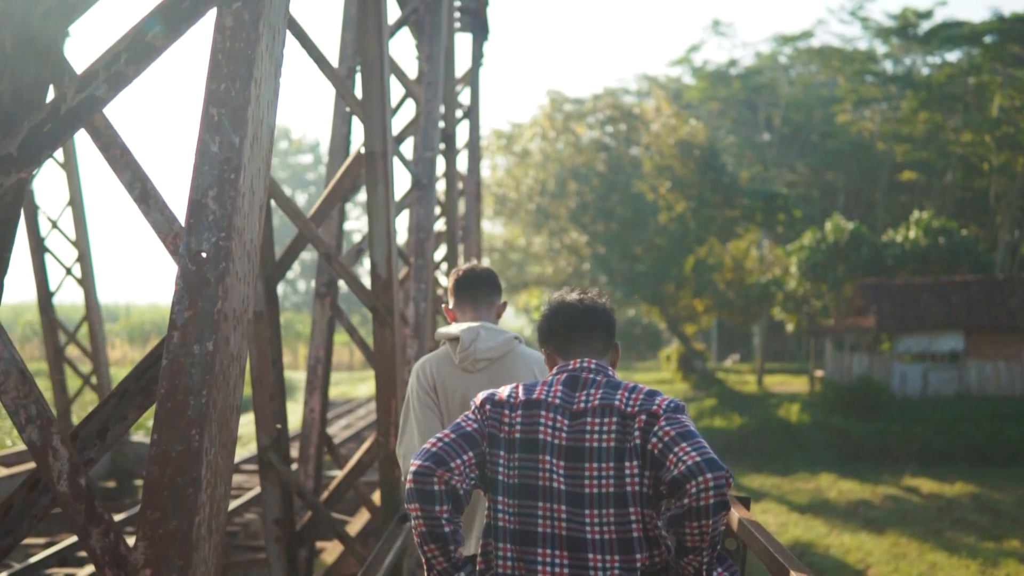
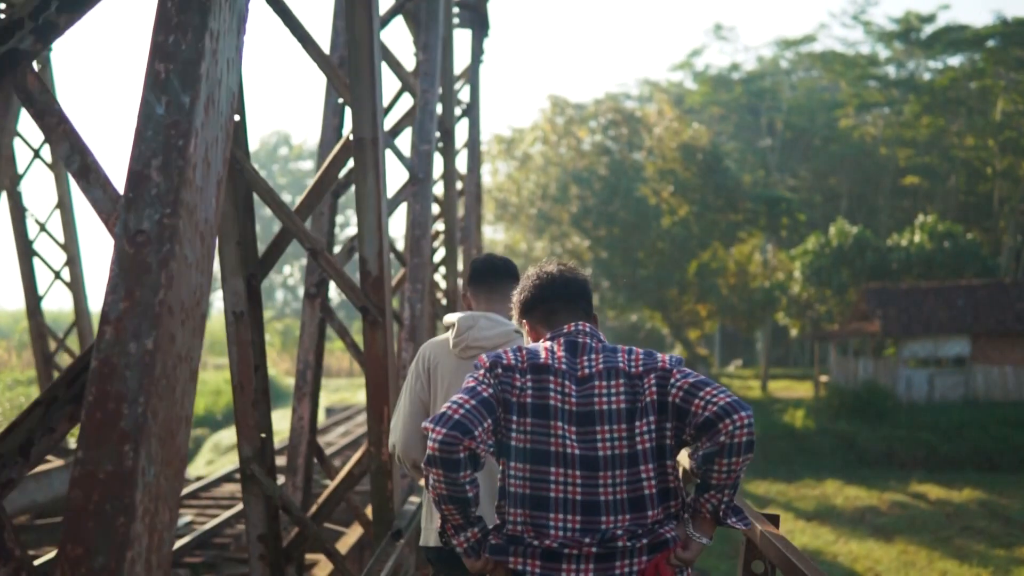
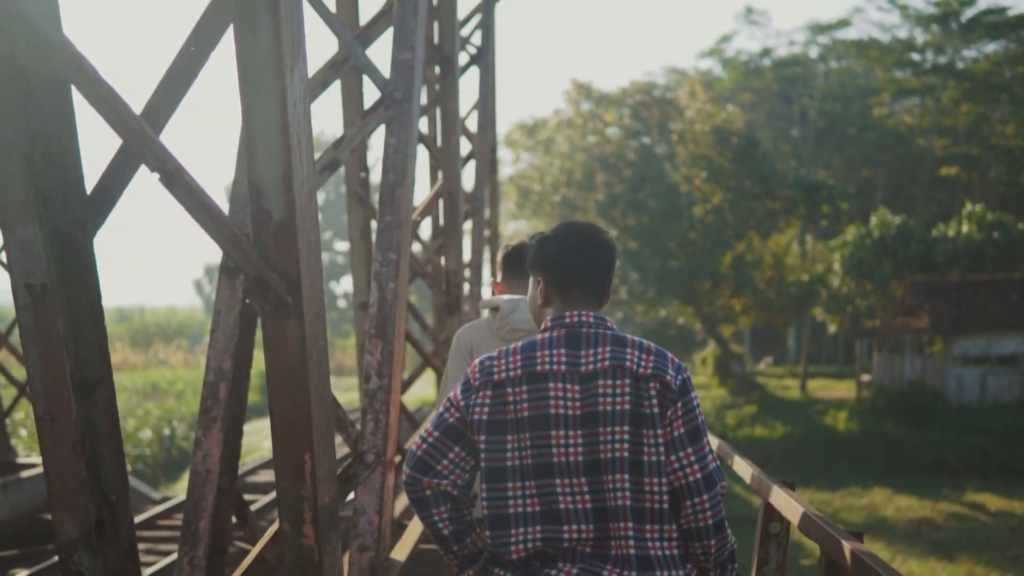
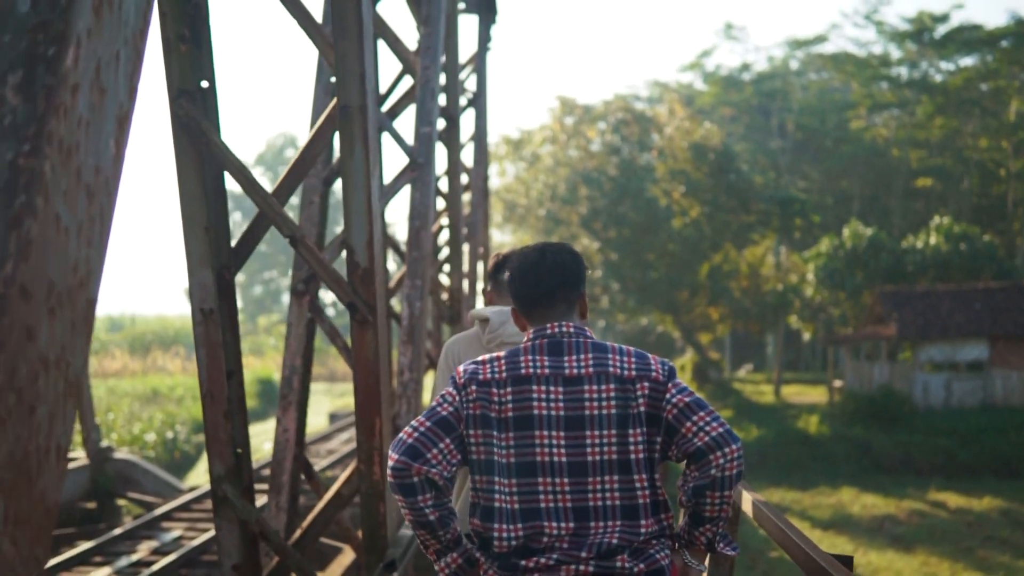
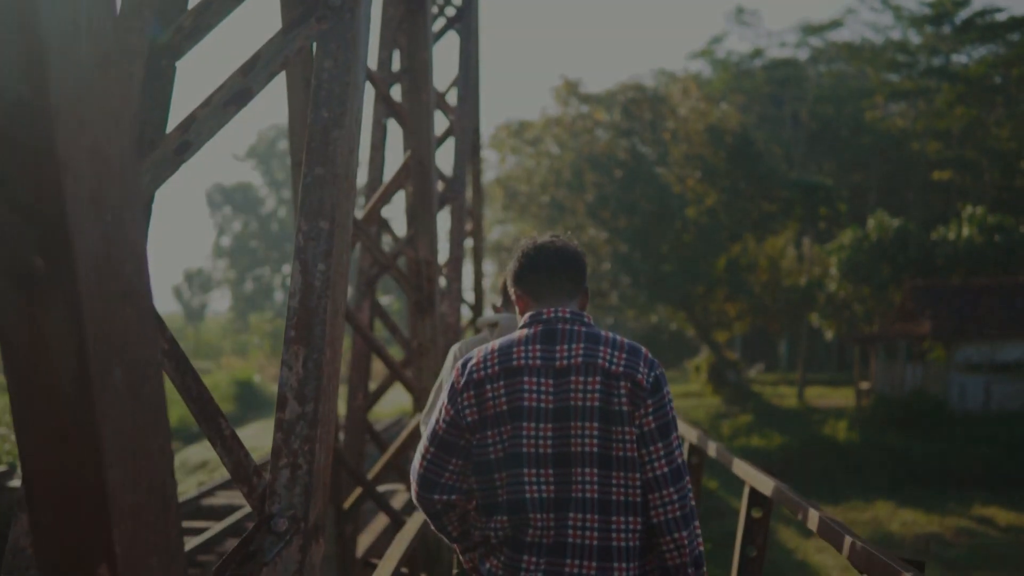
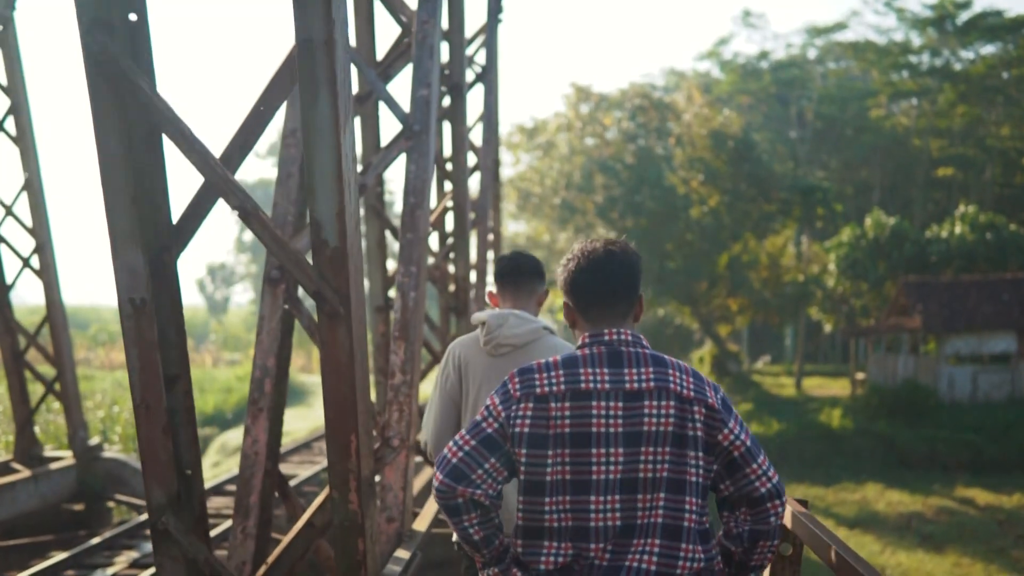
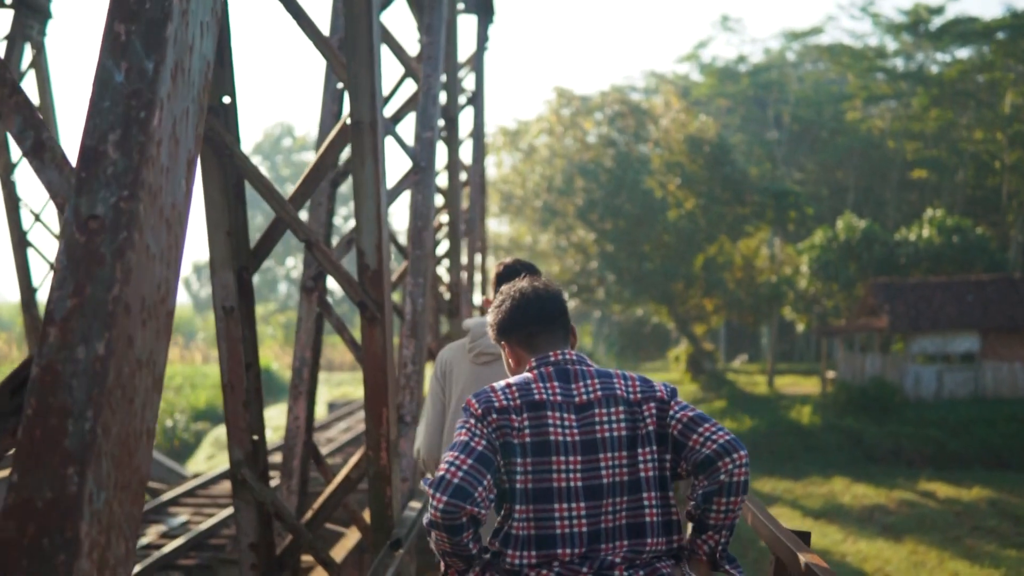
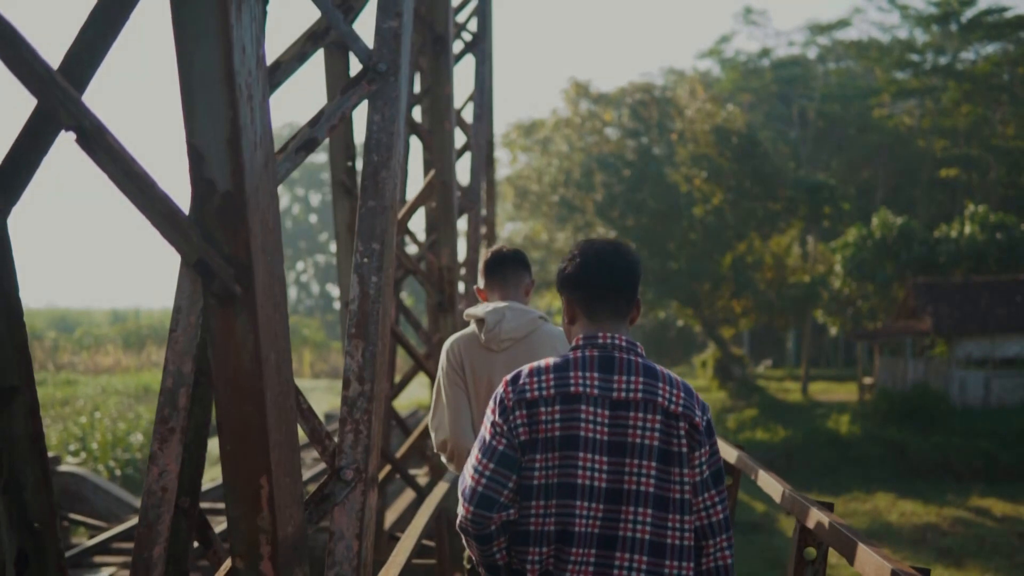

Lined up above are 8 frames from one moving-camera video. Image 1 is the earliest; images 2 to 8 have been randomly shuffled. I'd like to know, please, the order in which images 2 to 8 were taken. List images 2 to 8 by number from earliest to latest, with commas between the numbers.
2, 7, 4, 6, 3, 8, 5
